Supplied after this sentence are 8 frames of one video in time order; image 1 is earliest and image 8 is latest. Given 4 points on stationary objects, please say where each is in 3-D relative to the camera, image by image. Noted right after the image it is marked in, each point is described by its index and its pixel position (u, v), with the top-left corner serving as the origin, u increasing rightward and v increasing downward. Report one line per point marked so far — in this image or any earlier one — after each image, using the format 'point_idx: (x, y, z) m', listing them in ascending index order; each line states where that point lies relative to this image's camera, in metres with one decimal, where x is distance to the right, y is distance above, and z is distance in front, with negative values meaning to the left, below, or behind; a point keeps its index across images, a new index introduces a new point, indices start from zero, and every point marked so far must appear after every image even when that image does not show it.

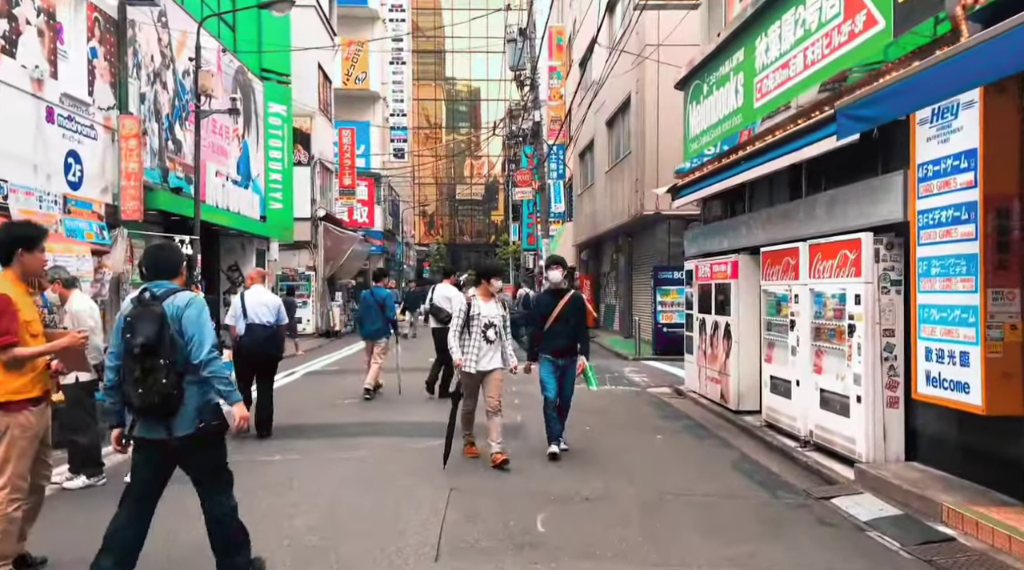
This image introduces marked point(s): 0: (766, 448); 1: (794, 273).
0: (+2.5, -1.6, +8.2) m
1: (+2.8, +0.1, +8.1) m
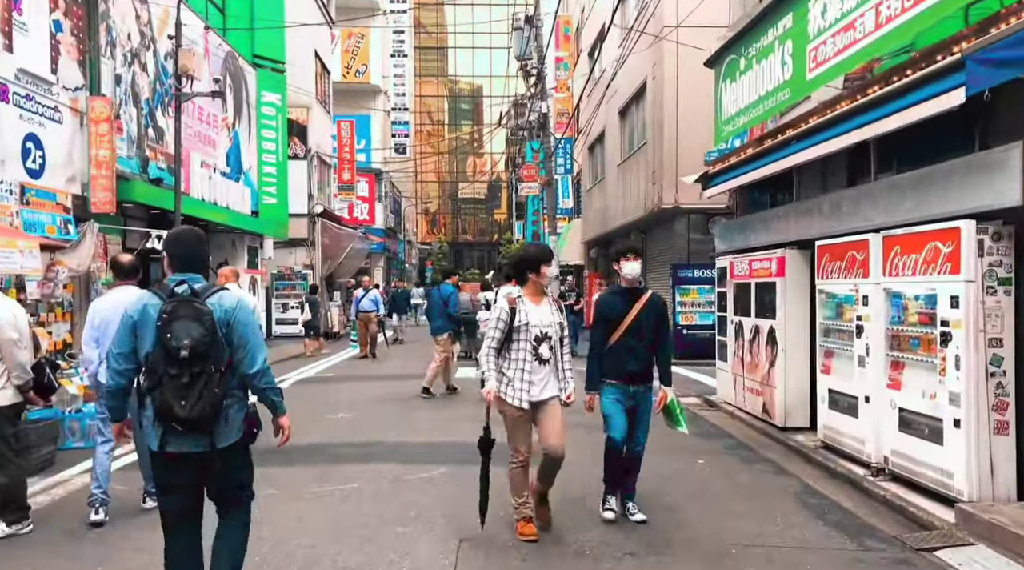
0: (+2.6, -1.6, +6.9) m
1: (+2.9, +0.1, +6.9) m
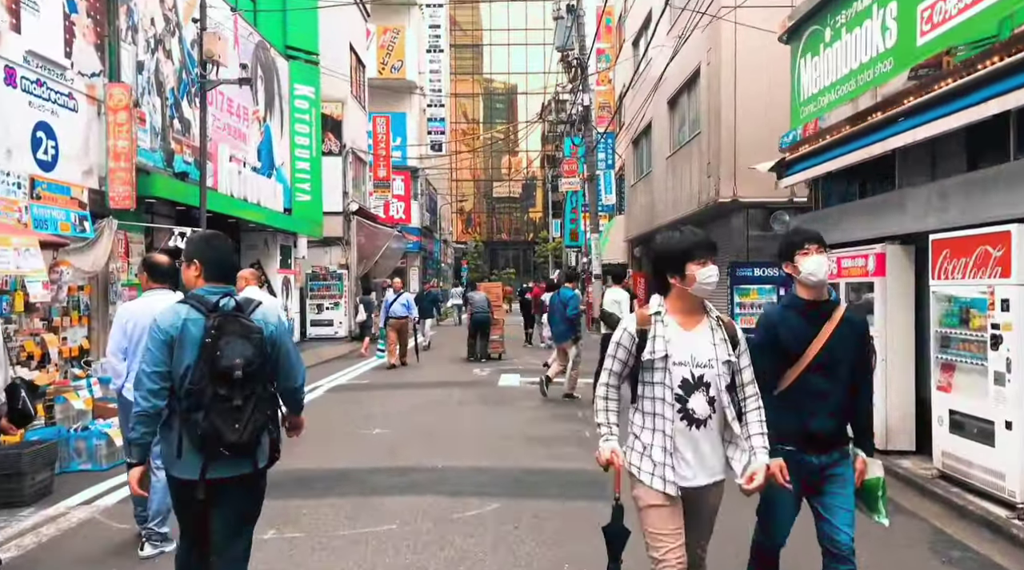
0: (+3.1, -1.6, +5.8) m
1: (+3.4, +0.1, +5.7) m
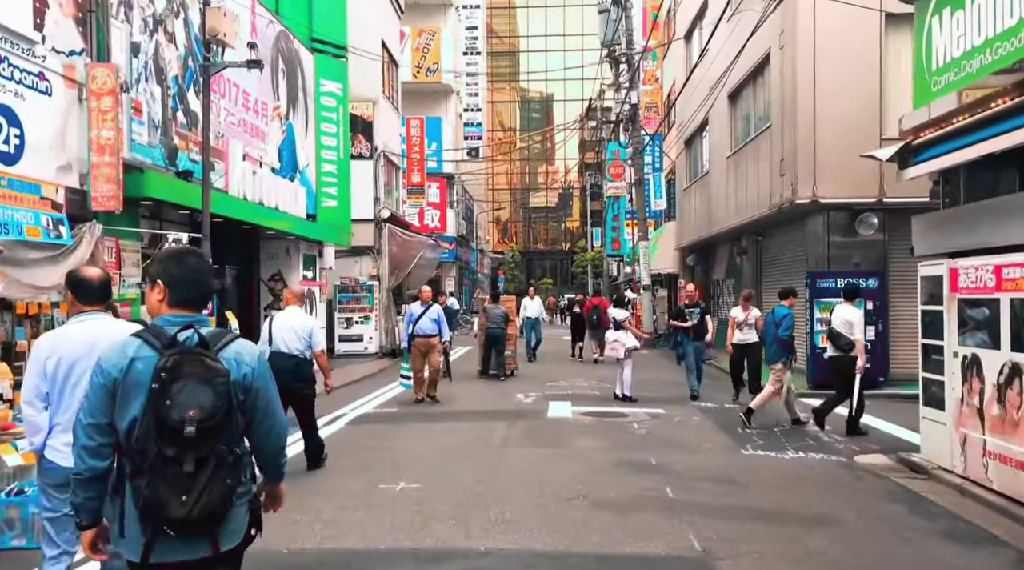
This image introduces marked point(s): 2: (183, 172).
0: (+3.5, -1.7, +3.8) m
1: (+3.7, 0.0, +3.7) m
2: (-4.5, +1.6, +11.5) m
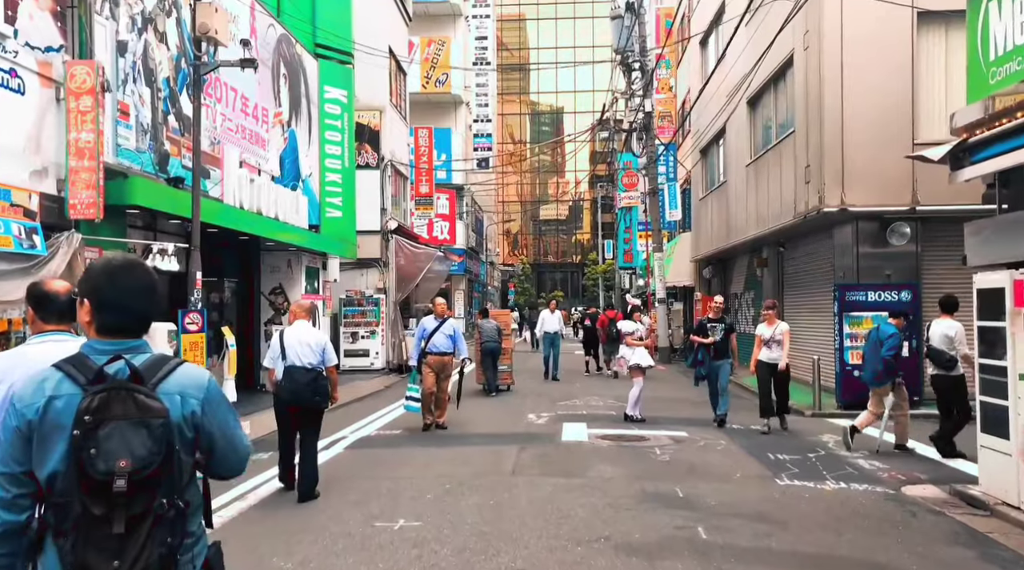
0: (+3.5, -1.8, +3.0) m
1: (+3.8, 0.0, +3.0) m
2: (-4.4, +1.4, +10.8) m
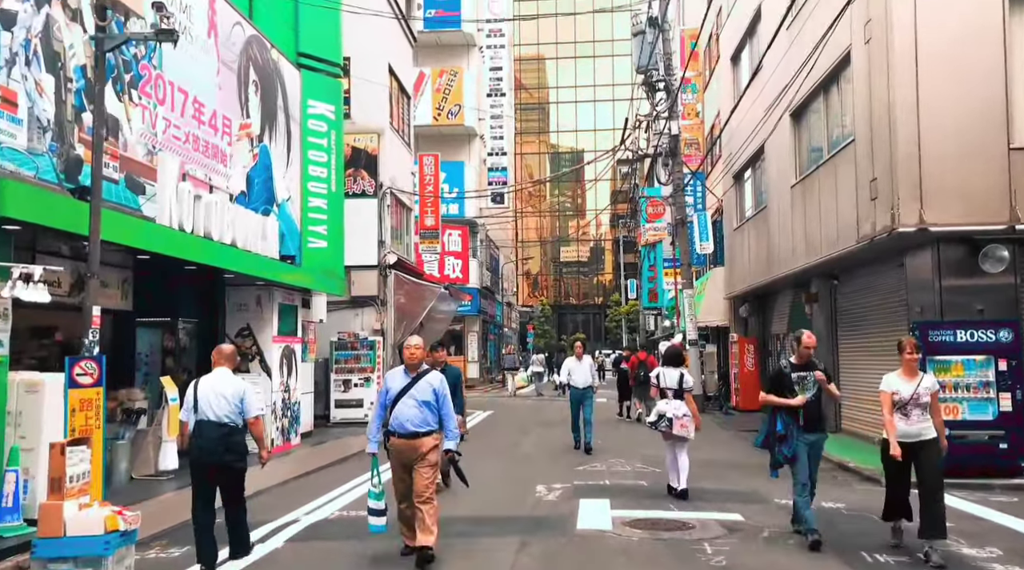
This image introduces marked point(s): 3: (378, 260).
0: (+3.3, -1.7, +0.4) m
1: (+3.6, 0.0, +0.4) m
2: (-4.4, +1.0, +8.6) m
3: (-3.2, +0.6, +20.0) m
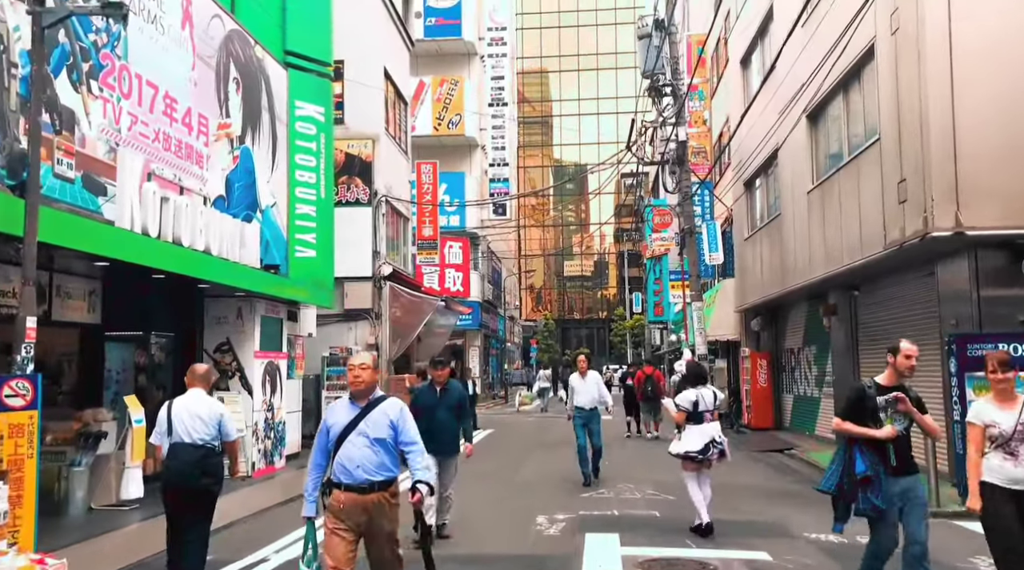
0: (+3.2, -1.6, -0.6) m
1: (+3.5, +0.1, -0.5) m
2: (-4.4, +0.9, +7.7) m
3: (-3.2, +0.3, +19.1) m
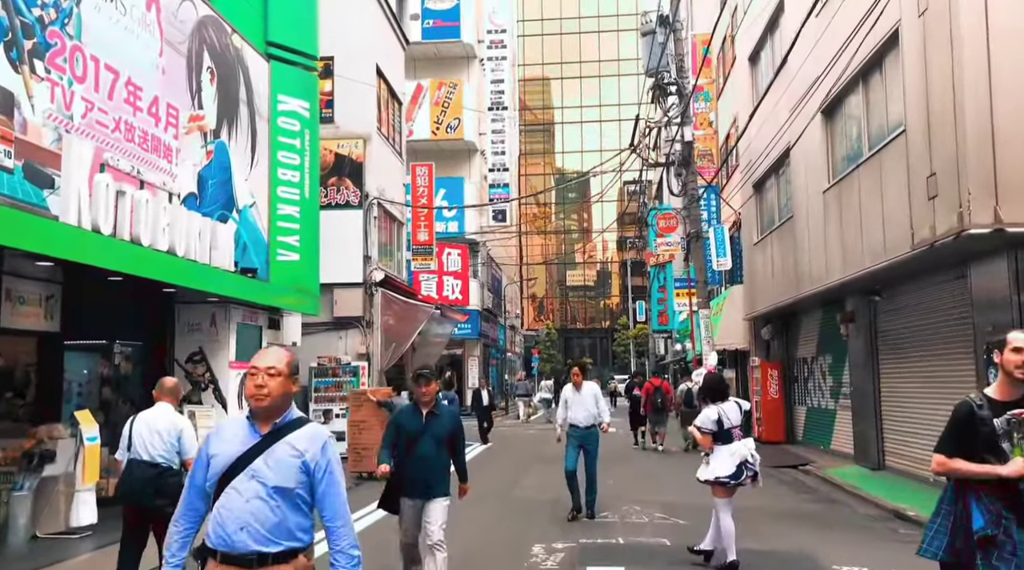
0: (+3.1, -1.5, -1.6) m
1: (+3.4, +0.2, -1.5) m
2: (-4.5, +0.9, +6.7) m
3: (-3.3, +0.2, +18.1) m
